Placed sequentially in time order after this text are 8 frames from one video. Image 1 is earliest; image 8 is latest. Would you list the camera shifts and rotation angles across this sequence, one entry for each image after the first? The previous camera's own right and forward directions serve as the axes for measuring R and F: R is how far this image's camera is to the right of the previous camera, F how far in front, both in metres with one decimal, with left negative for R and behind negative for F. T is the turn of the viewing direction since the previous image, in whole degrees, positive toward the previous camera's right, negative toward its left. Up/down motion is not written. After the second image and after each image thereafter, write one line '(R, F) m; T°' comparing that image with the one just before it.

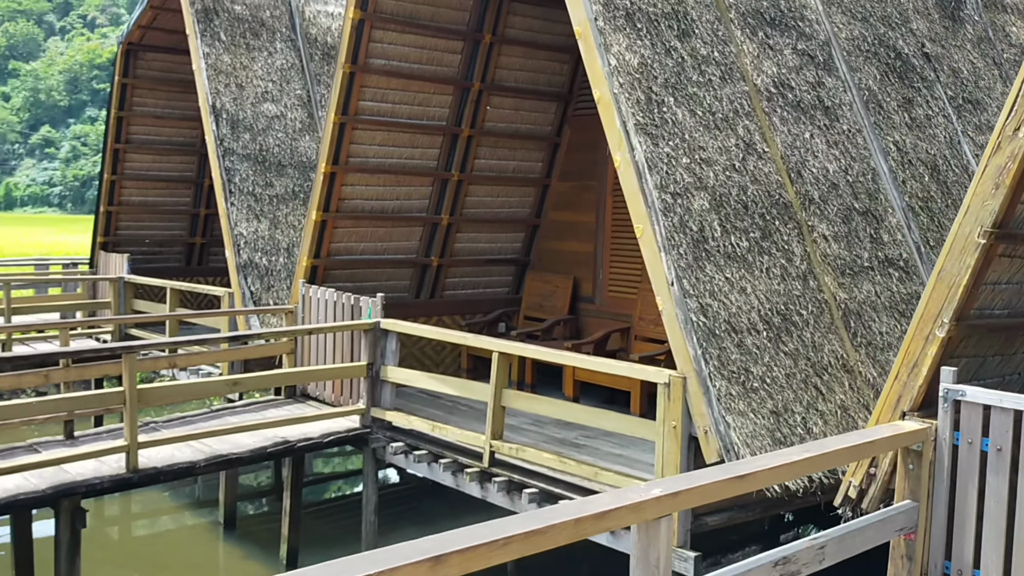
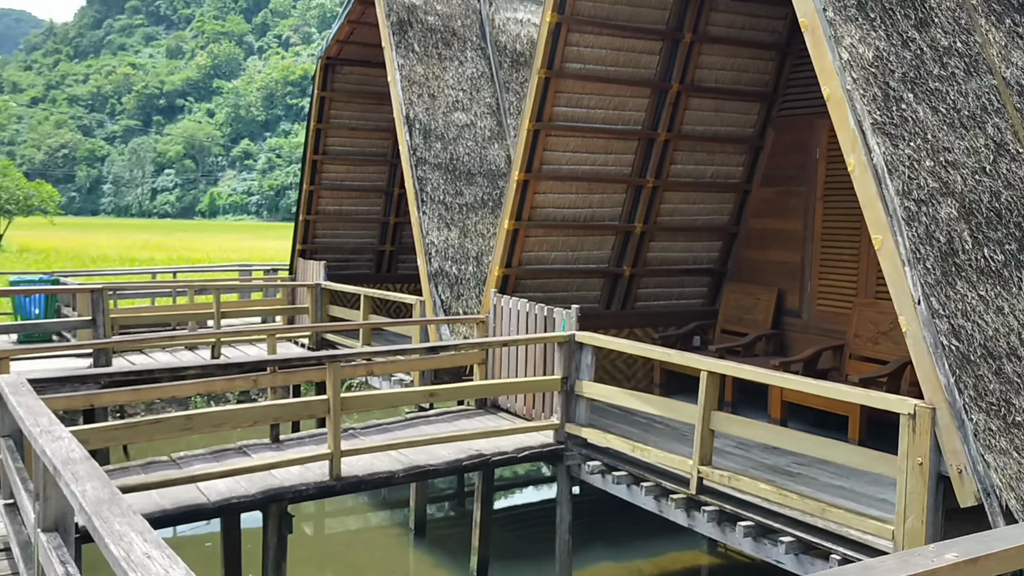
(-0.2, +0.2) m; -11°
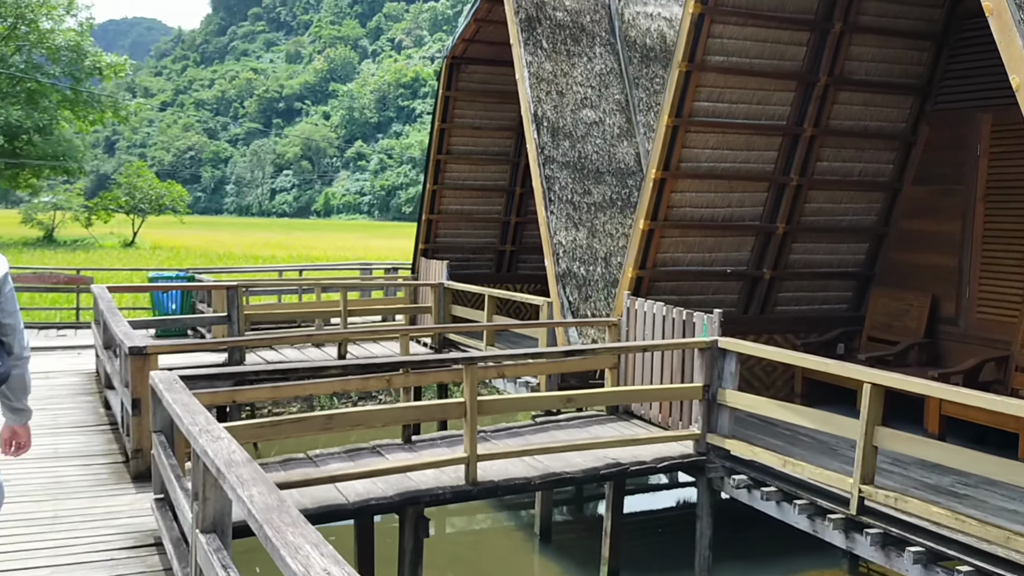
(-0.2, +0.2) m; -7°
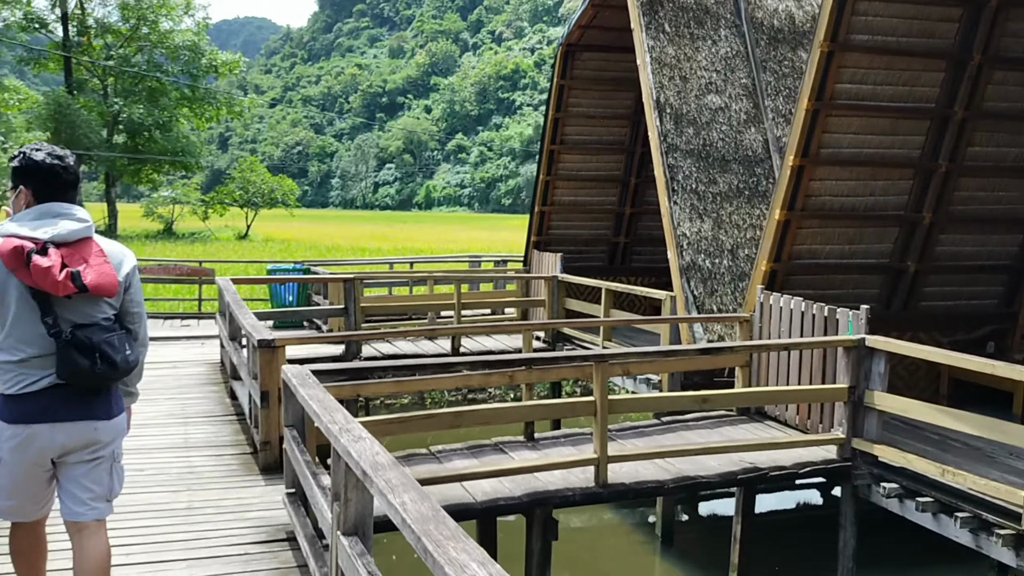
(-0.2, +0.2) m; -6°
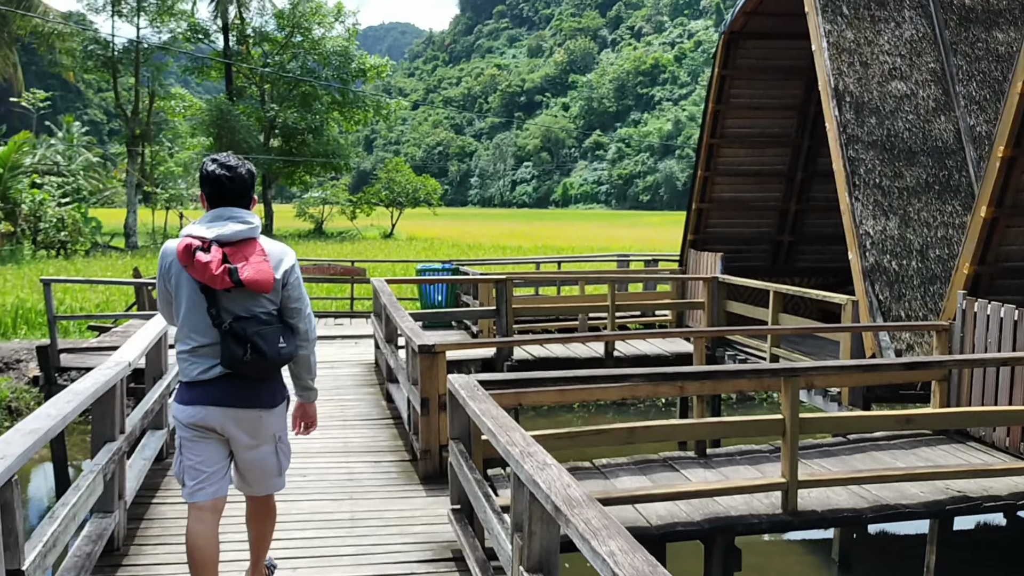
(-0.2, +0.3) m; -9°
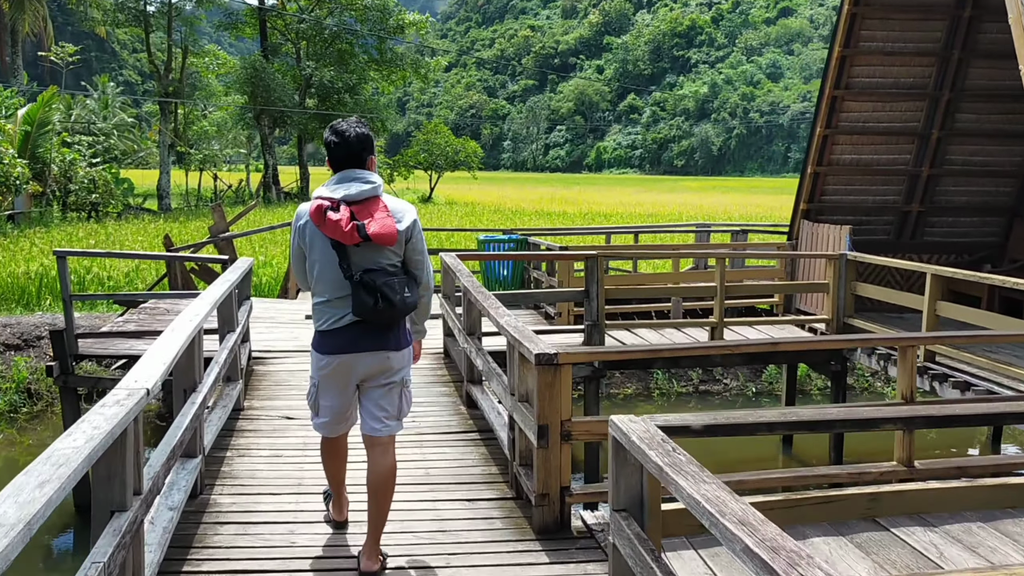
(-0.5, +1.3) m; -2°
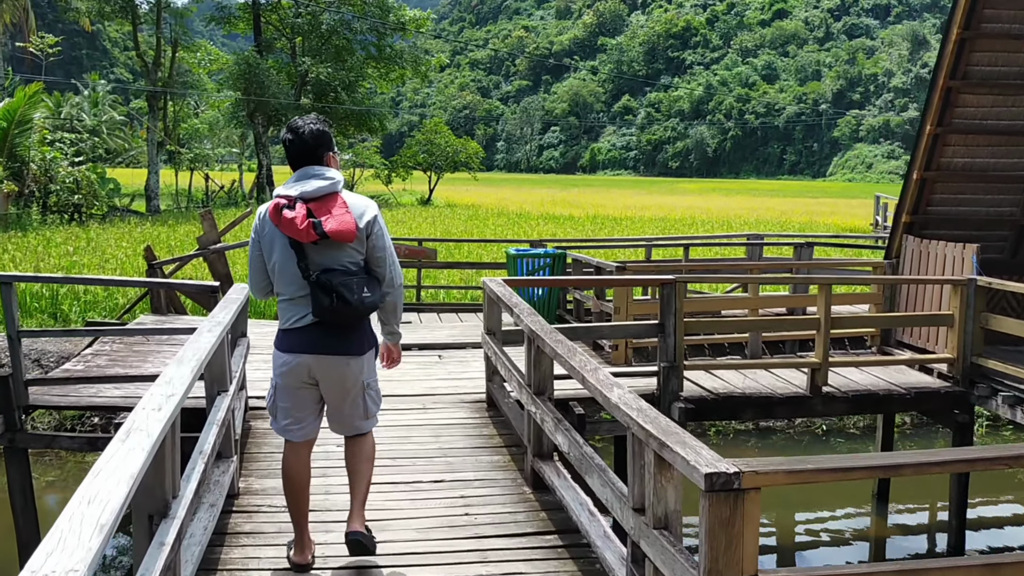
(-0.4, +1.3) m; 0°
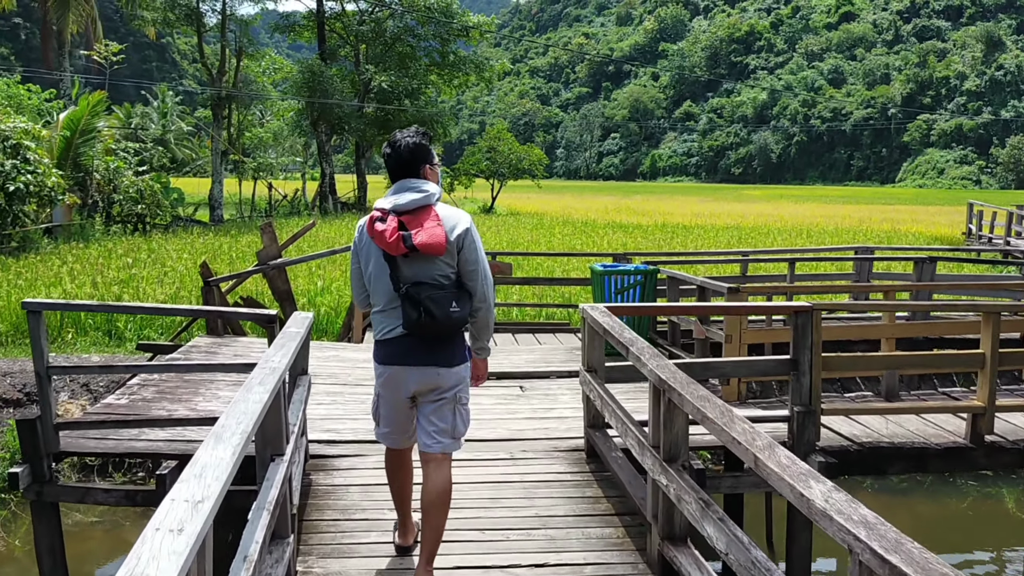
(-0.2, +0.8) m; -4°
